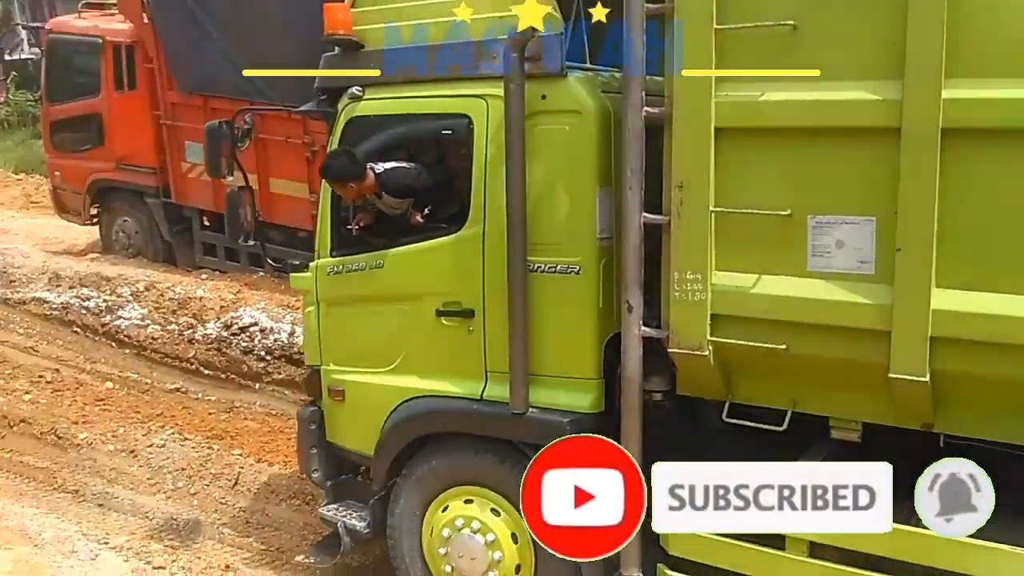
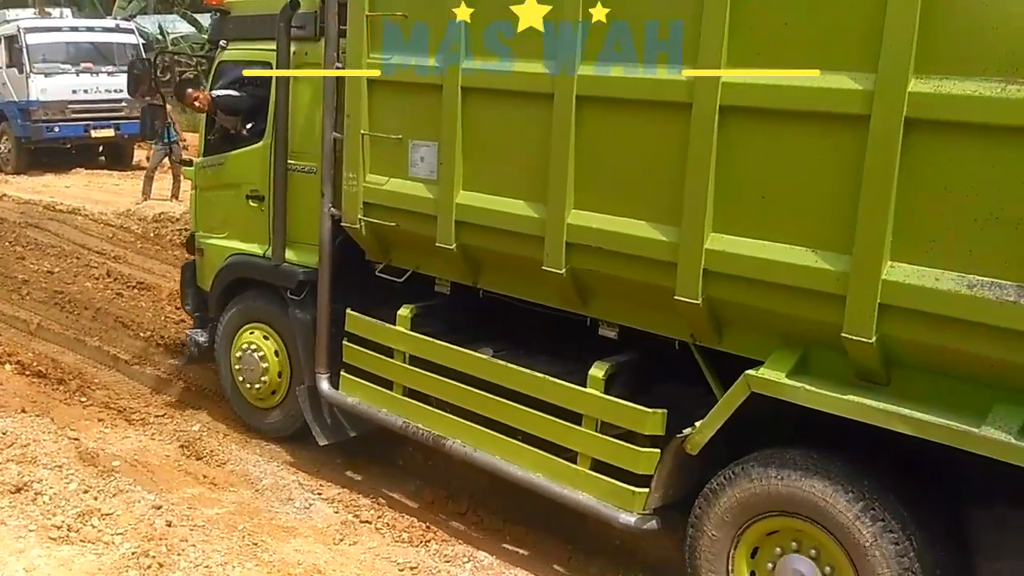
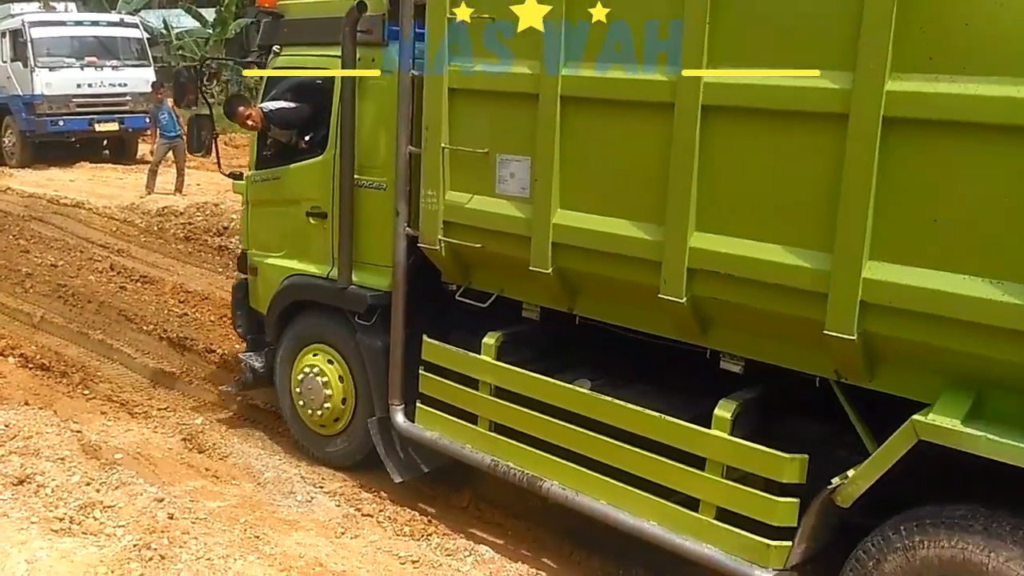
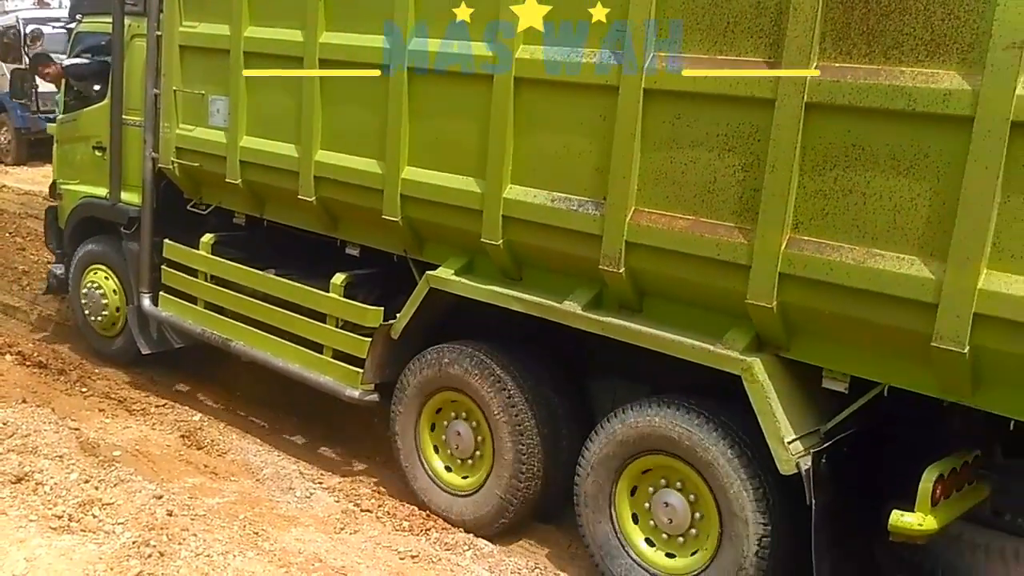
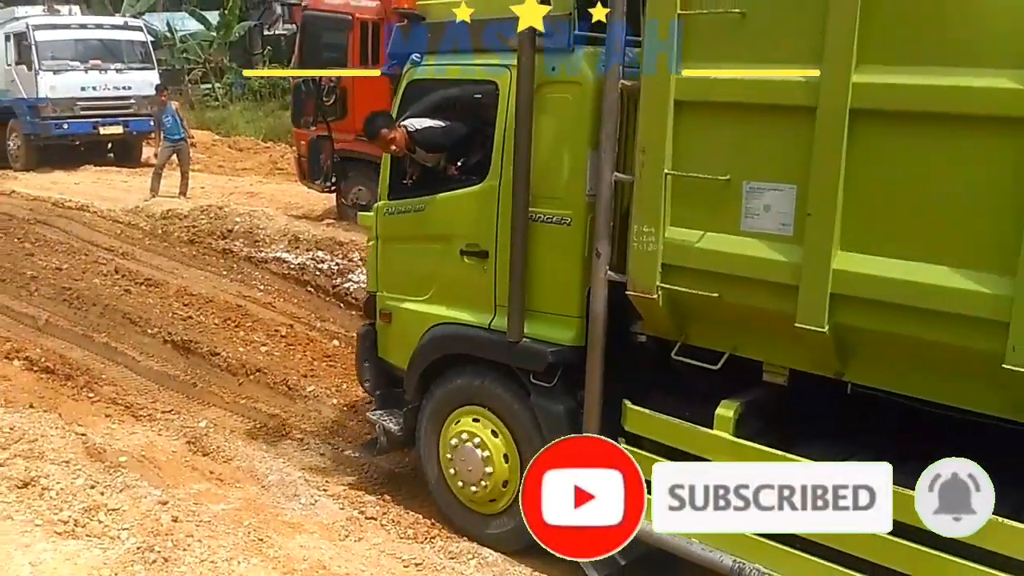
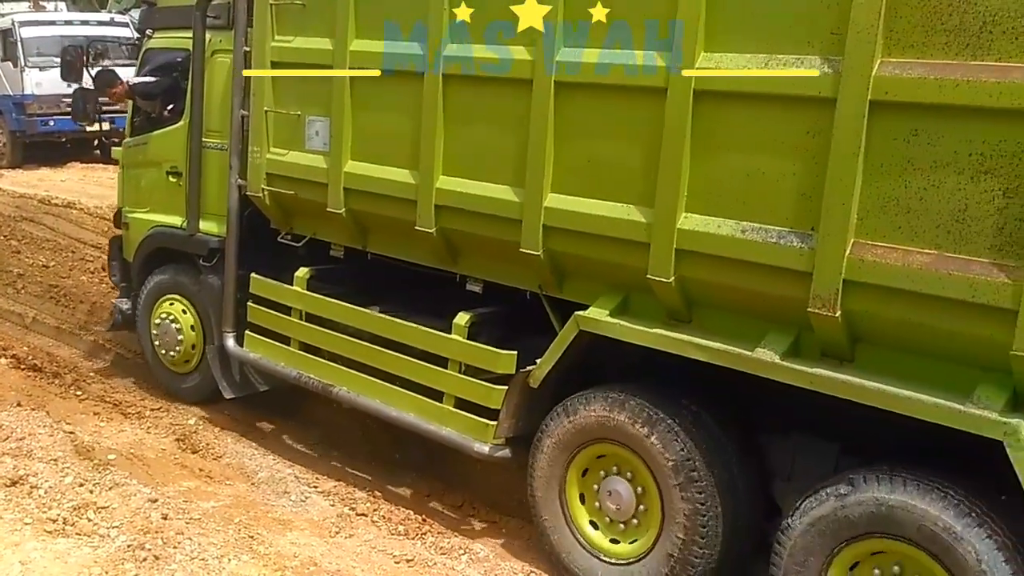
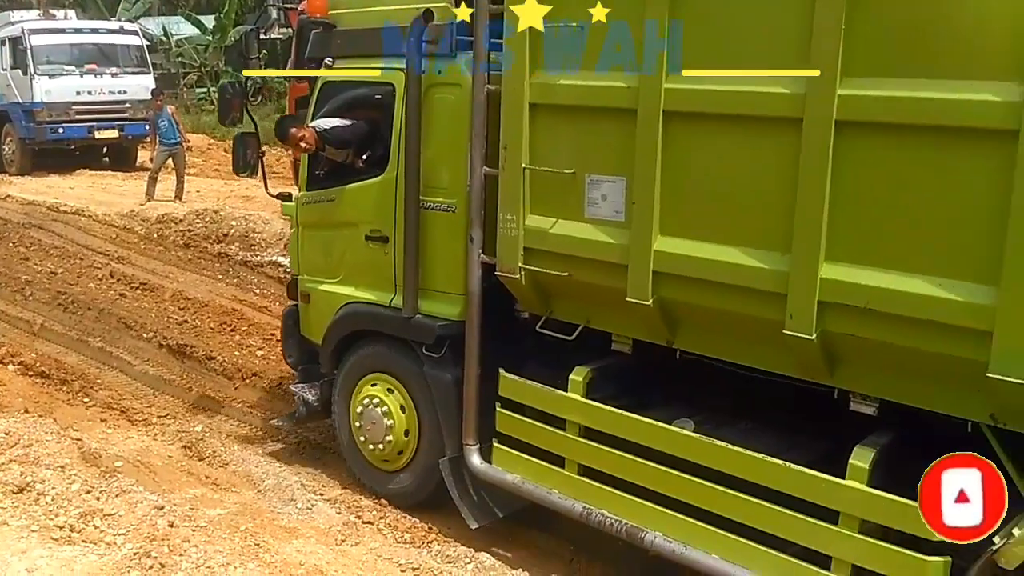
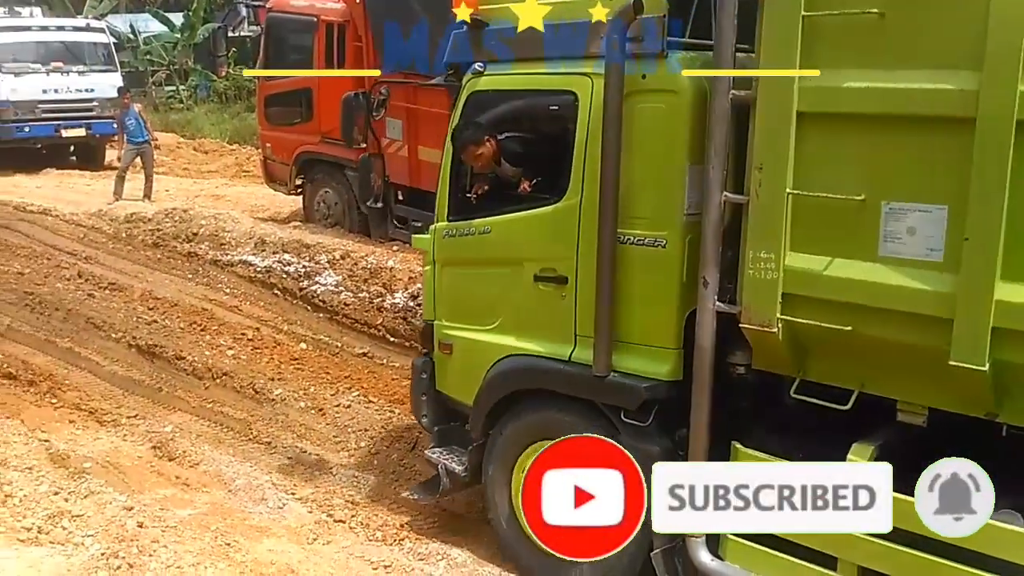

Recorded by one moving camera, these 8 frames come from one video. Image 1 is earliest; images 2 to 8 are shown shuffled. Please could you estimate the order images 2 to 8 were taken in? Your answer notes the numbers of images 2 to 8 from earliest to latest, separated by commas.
8, 5, 7, 3, 2, 6, 4
